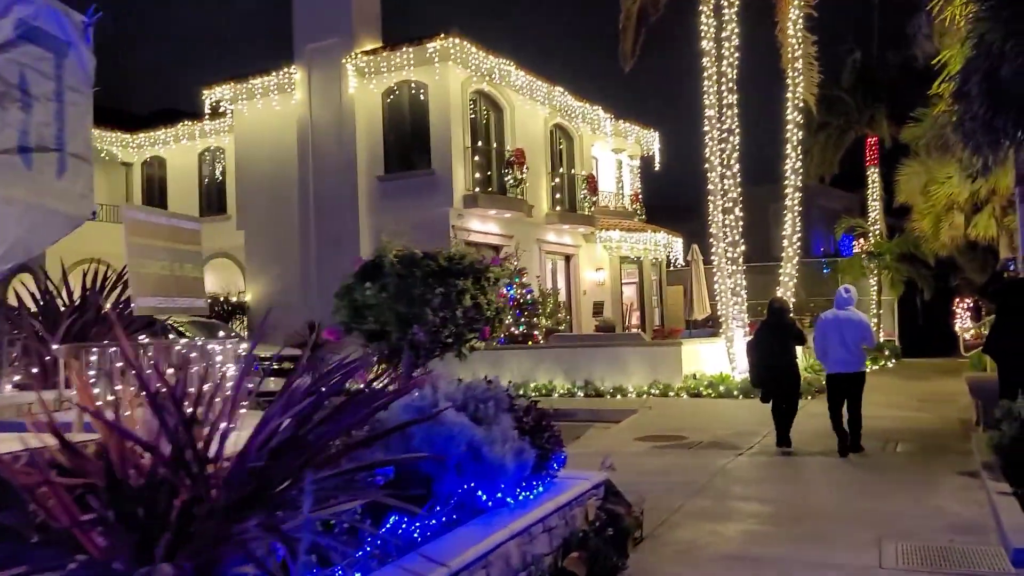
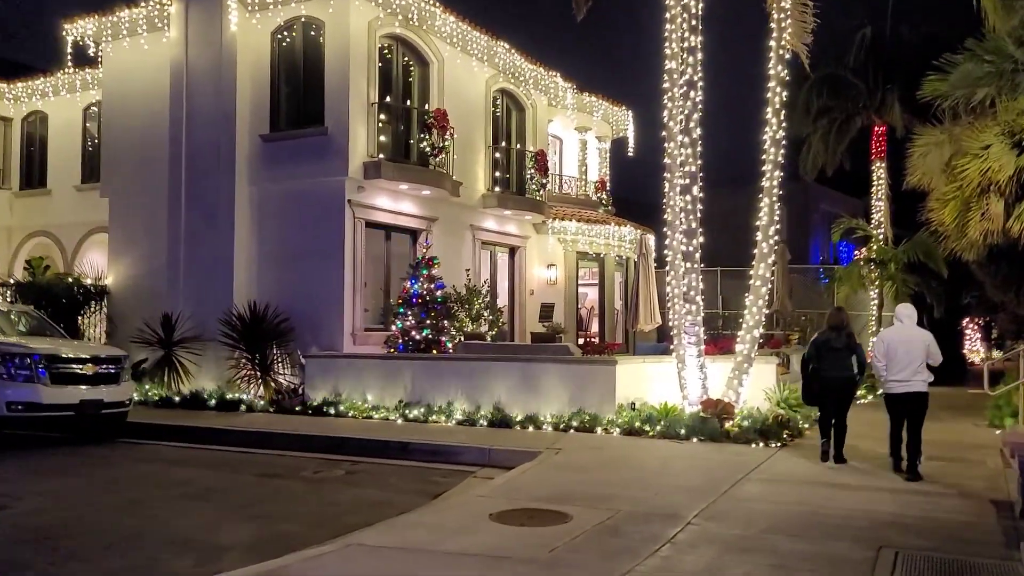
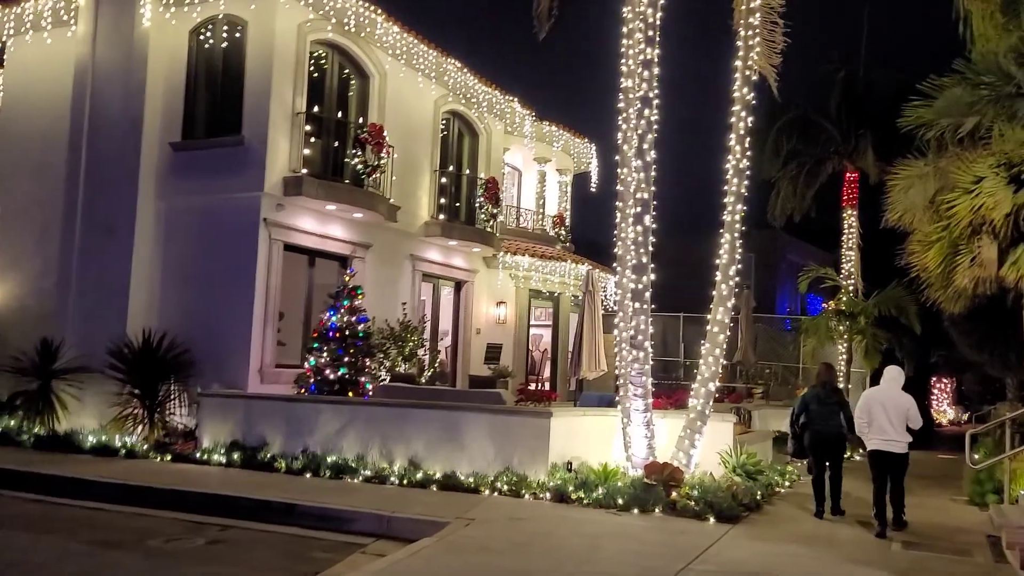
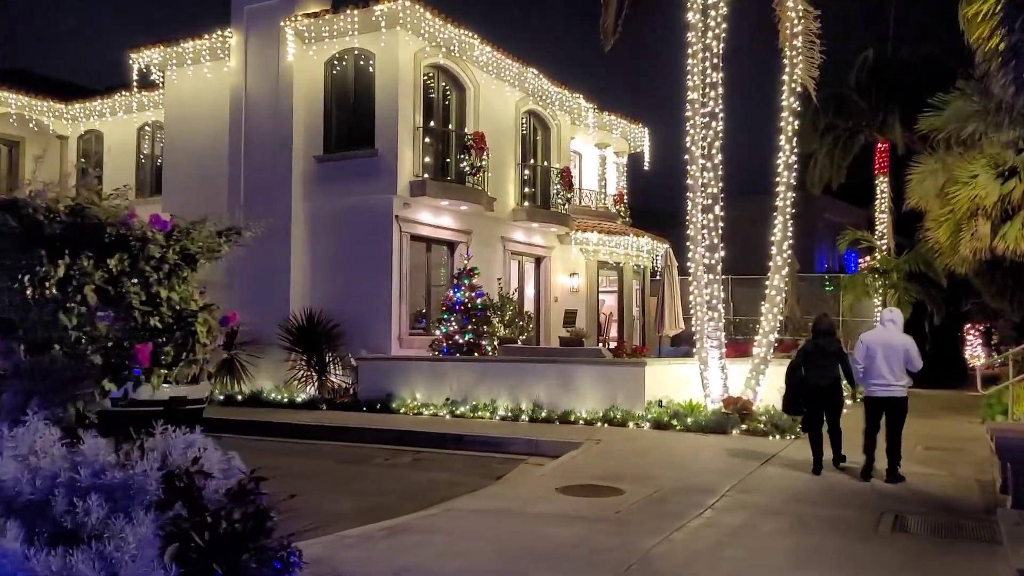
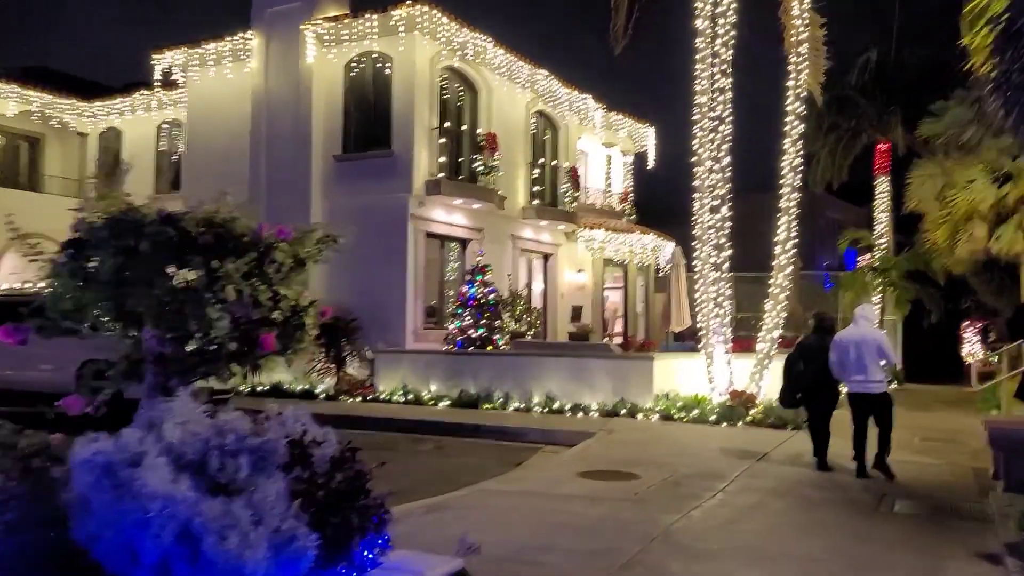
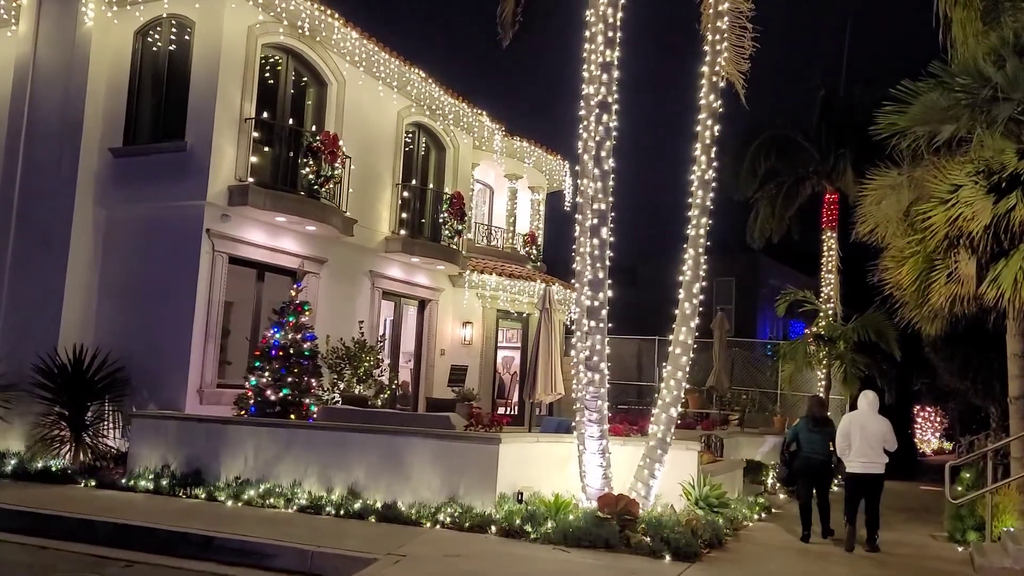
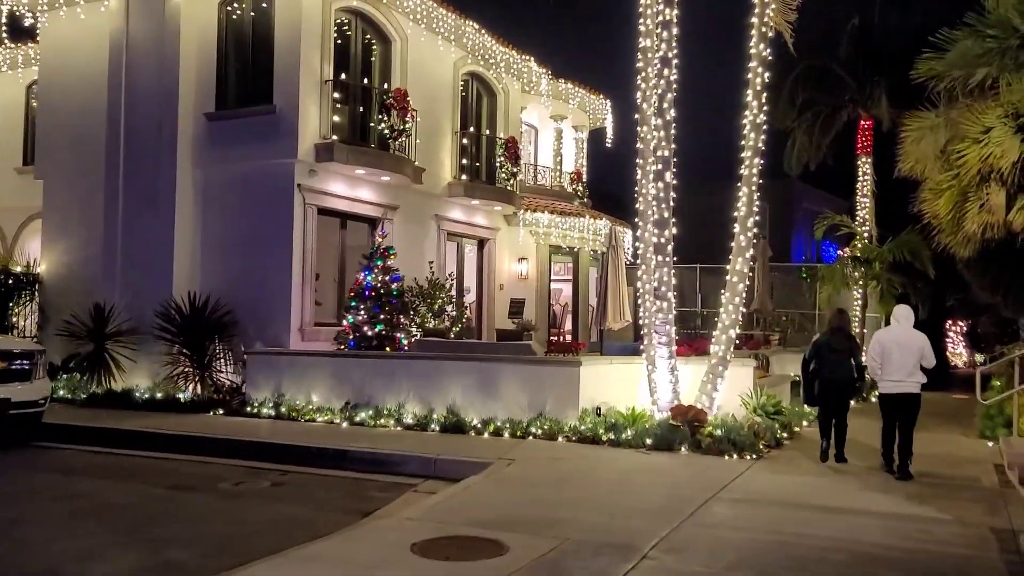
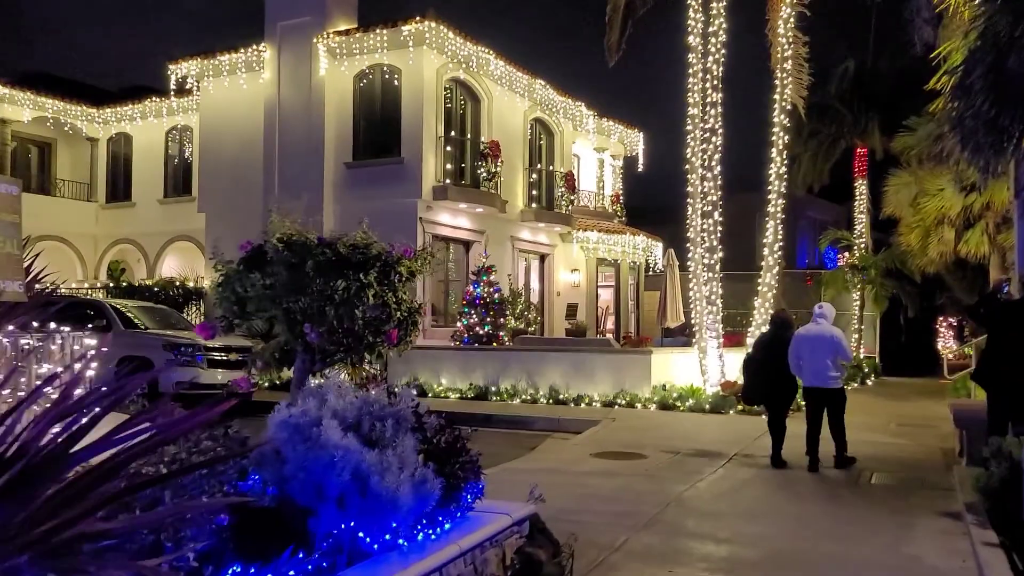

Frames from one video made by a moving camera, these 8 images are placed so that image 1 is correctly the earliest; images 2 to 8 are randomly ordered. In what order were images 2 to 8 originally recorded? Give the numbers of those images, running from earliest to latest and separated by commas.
8, 5, 4, 2, 7, 3, 6
